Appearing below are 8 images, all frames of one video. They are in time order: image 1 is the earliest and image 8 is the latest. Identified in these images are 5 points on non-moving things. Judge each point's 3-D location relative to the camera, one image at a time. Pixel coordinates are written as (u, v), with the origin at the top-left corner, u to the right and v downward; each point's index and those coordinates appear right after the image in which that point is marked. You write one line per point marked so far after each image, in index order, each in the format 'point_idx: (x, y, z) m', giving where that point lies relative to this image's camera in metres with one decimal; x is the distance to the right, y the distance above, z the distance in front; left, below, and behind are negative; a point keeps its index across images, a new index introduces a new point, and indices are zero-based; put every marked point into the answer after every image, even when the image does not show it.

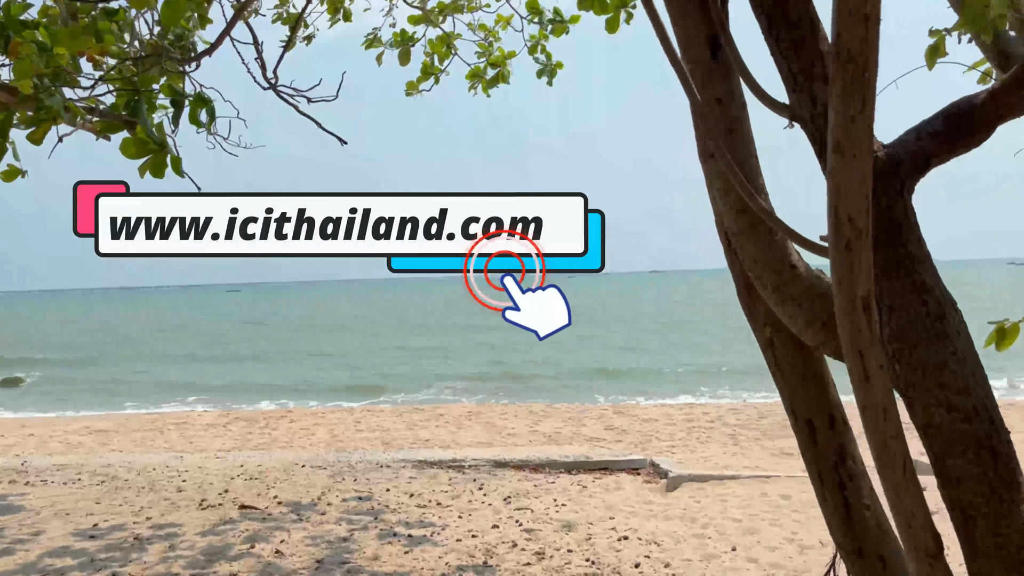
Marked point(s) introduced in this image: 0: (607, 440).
0: (+1.2, -1.9, +10.9) m
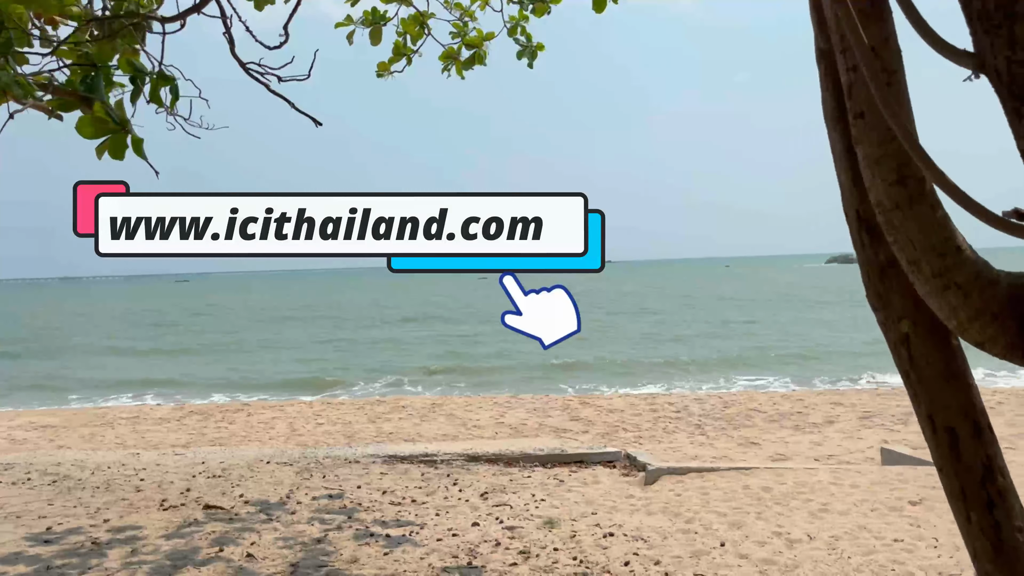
0: (+0.8, -1.8, +10.8) m
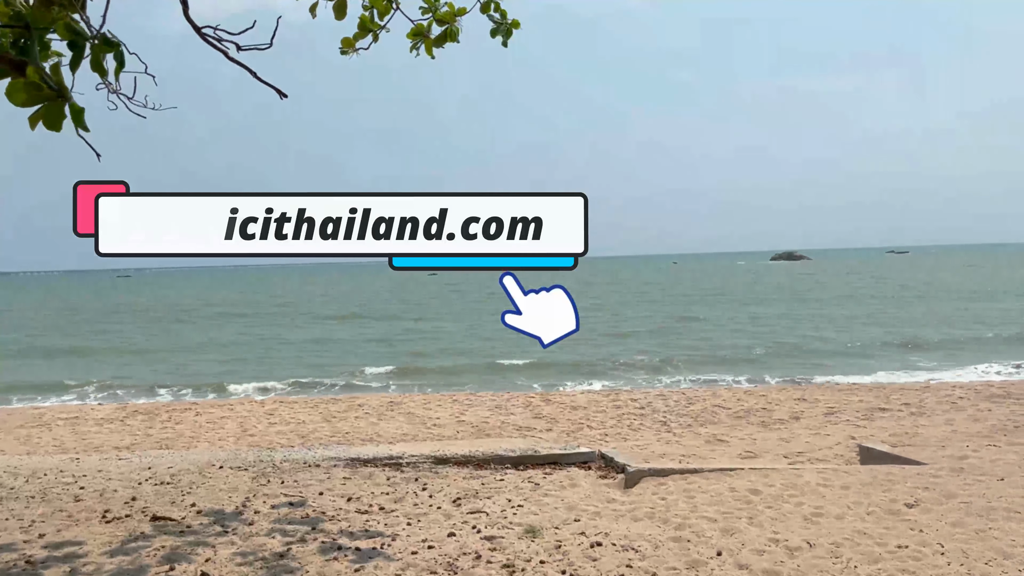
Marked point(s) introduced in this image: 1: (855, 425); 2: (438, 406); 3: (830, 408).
0: (+0.3, -1.7, +10.5) m
1: (+4.0, -1.6, +10.0) m
2: (-1.0, -1.7, +12.1) m
3: (+4.1, -1.6, +11.0) m
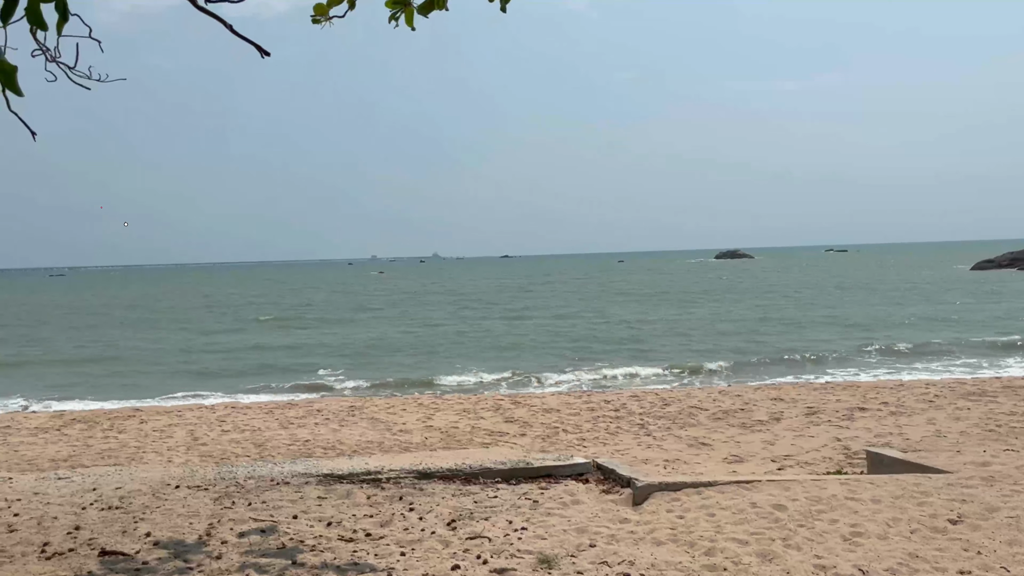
0: (0.0, -1.7, +10.0) m
1: (+3.7, -1.6, +9.7) m
2: (-1.5, -1.7, +11.5) m
3: (+3.7, -1.5, +10.7) m
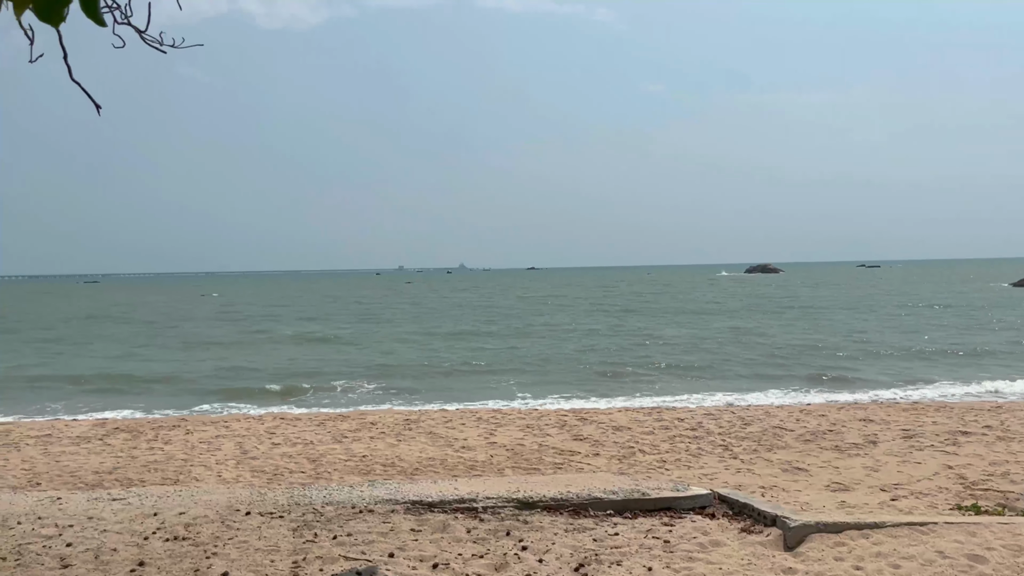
0: (+0.8, -1.8, +9.2) m
1: (+4.5, -1.7, +8.9) m
2: (-0.6, -1.7, +10.8) m
3: (+4.5, -1.7, +9.8) m
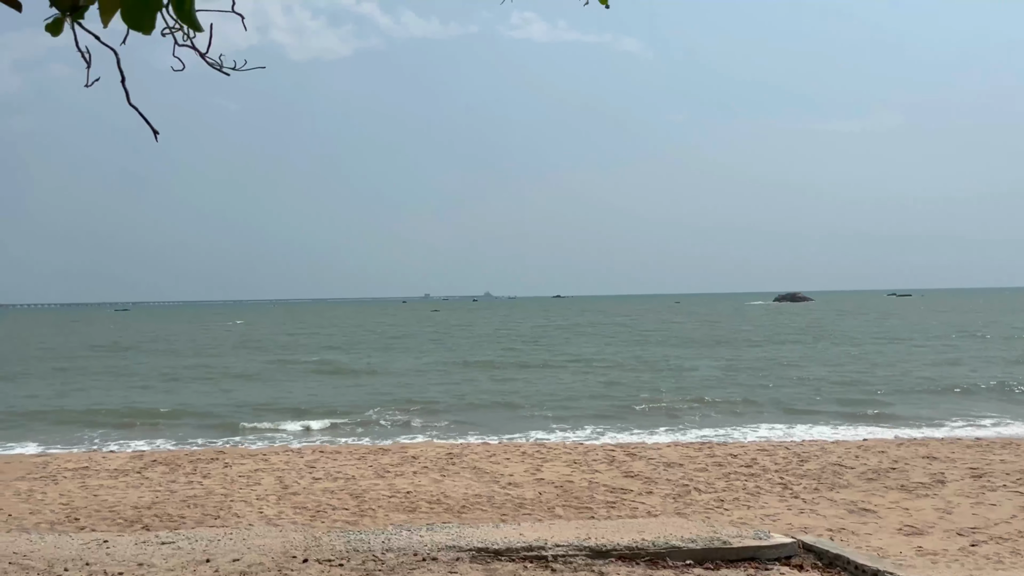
0: (+1.3, -2.1, +8.9) m
1: (+5.0, -2.0, +8.4) m
2: (-0.1, -2.1, +10.5) m
3: (+5.1, -2.0, +9.4) m
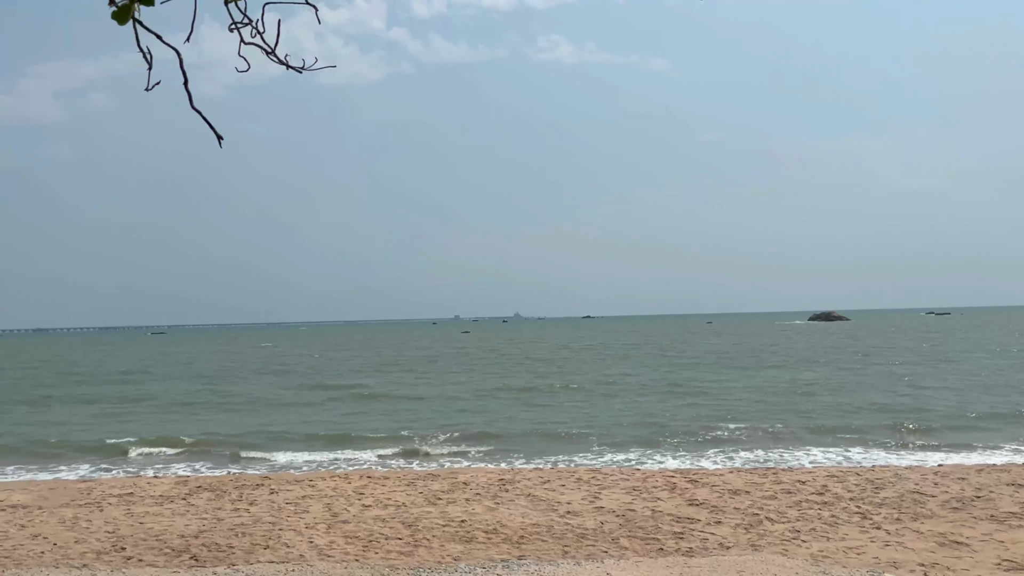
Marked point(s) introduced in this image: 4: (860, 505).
0: (+1.9, -2.3, +8.4) m
1: (+5.6, -2.2, +7.8) m
2: (+0.6, -2.3, +10.1) m
3: (+5.7, -2.2, +8.7) m
4: (+3.6, -2.2, +8.8) m
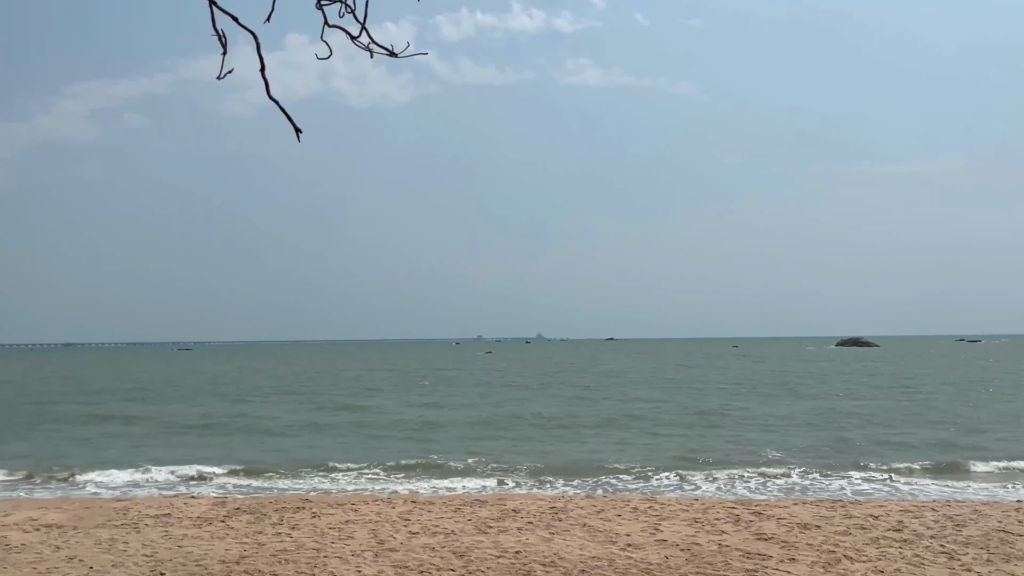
0: (+2.4, -2.5, +7.8) m
1: (+6.1, -2.4, +7.2) m
2: (+1.2, -2.6, +9.5) m
3: (+6.2, -2.4, +8.1) m
4: (+4.1, -2.5, +8.2) m
